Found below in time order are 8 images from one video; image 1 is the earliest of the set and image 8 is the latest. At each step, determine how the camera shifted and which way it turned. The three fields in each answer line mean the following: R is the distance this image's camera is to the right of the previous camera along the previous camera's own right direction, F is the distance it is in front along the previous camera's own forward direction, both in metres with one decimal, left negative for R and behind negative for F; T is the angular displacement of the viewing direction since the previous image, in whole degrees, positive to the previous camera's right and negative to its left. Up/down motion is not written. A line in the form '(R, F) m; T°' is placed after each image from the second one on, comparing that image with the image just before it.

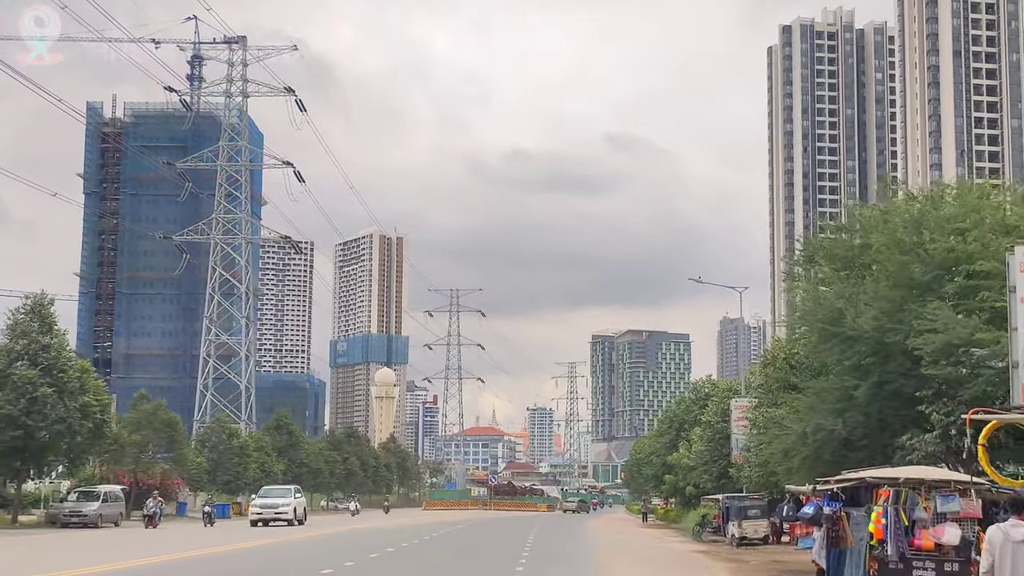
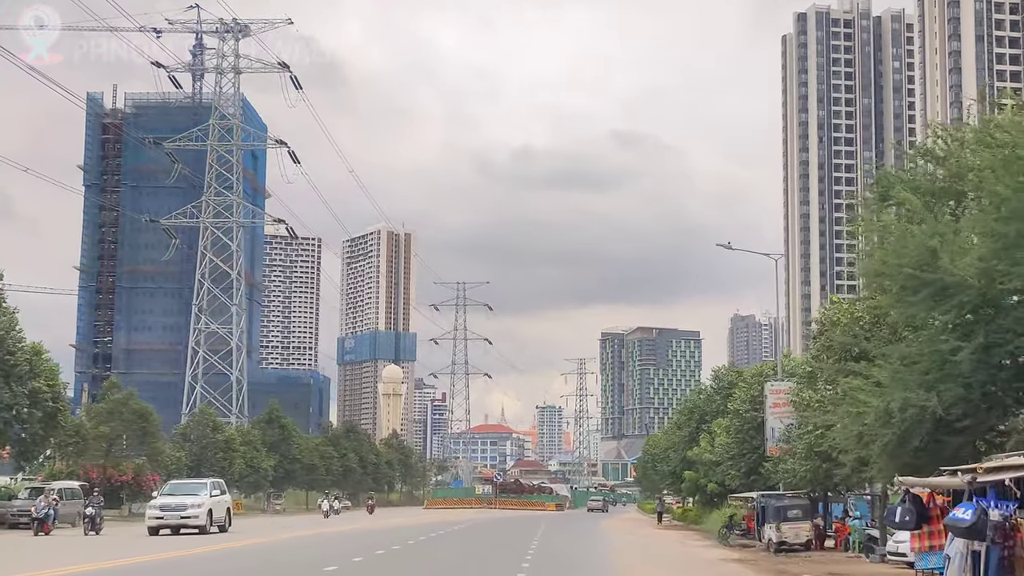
(+0.2, +3.3) m; 0°
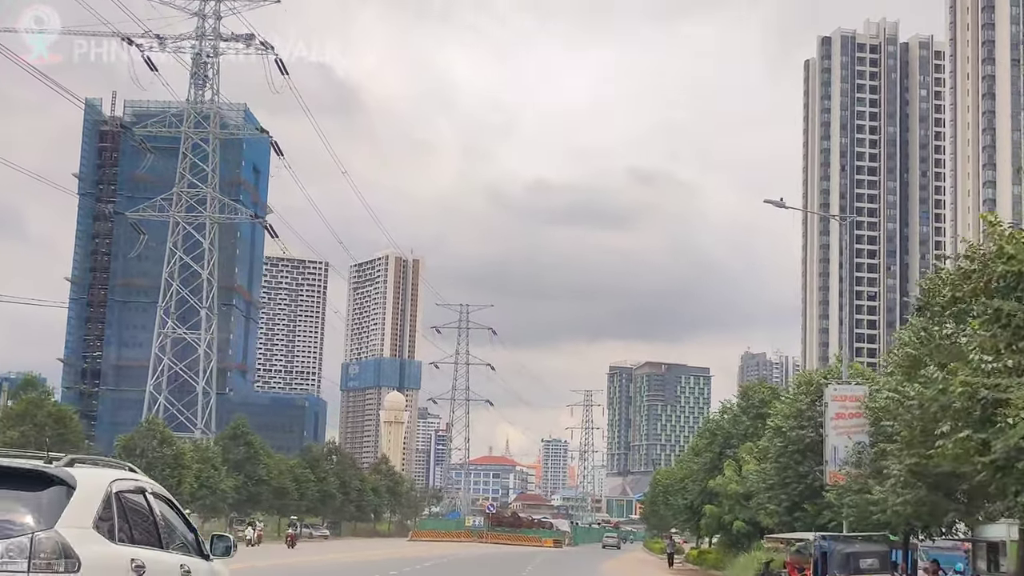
(+0.5, +5.5) m; -1°
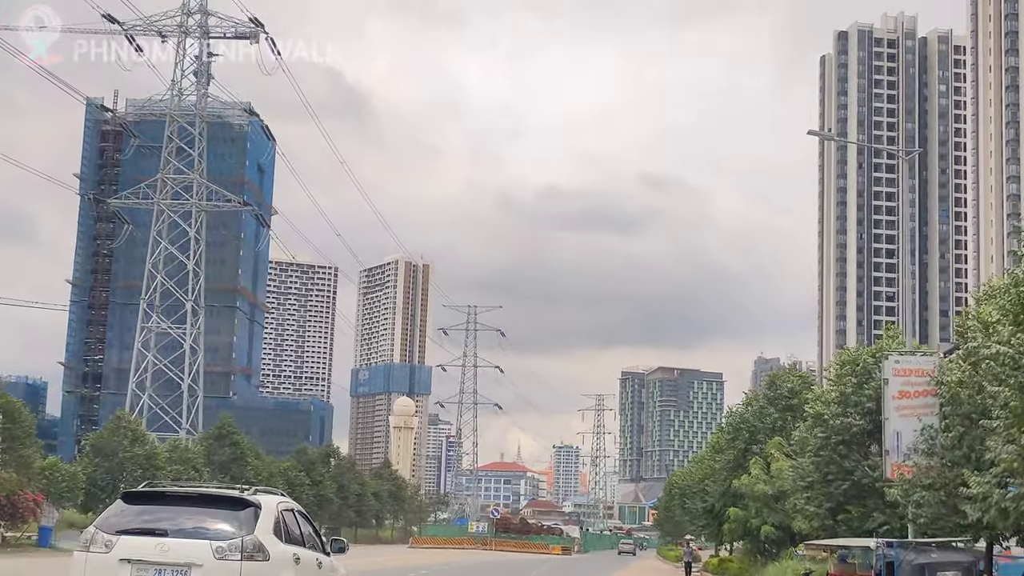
(+0.3, +3.1) m; -1°
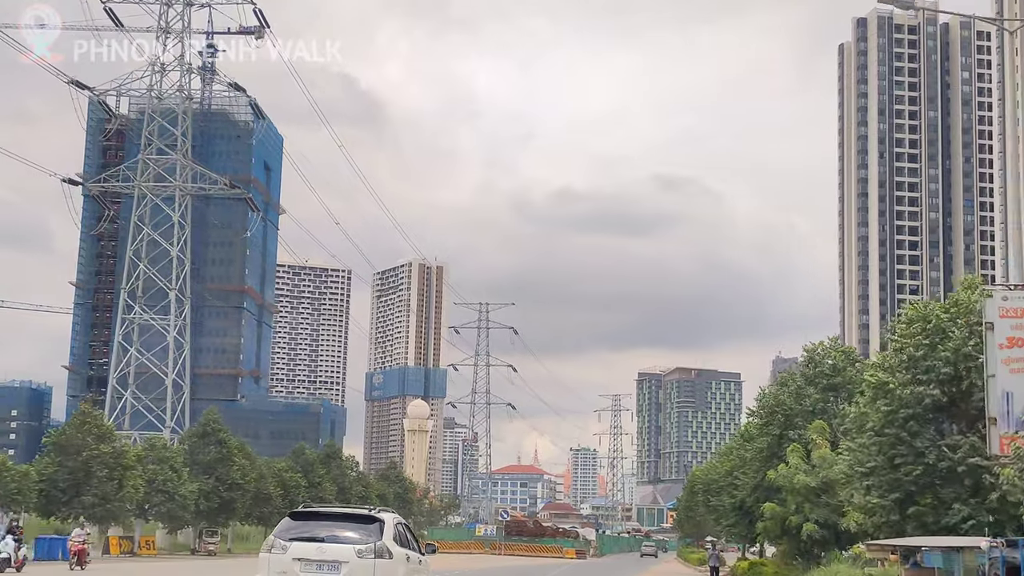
(+0.4, +3.4) m; -1°
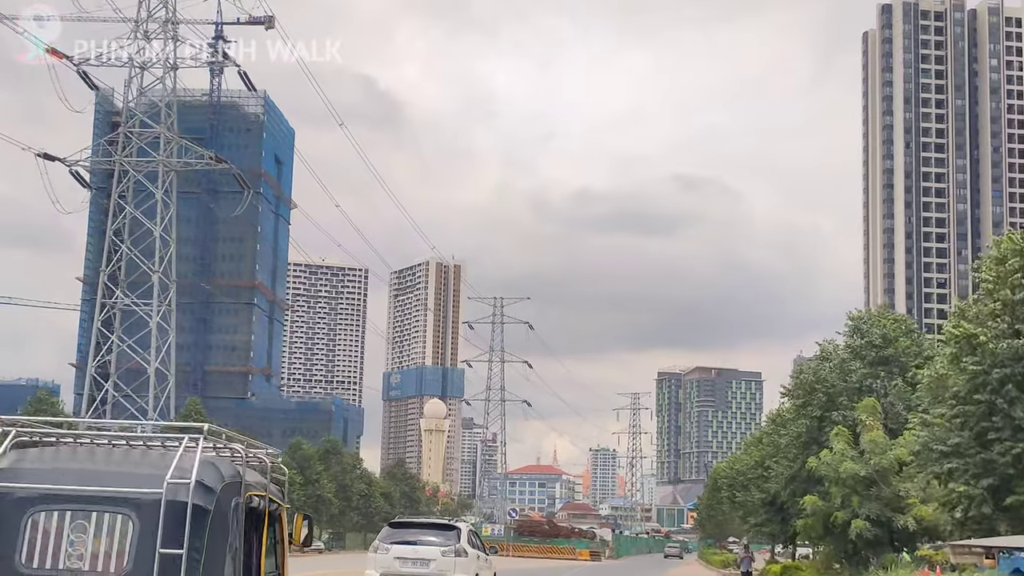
(+0.5, +3.2) m; -1°
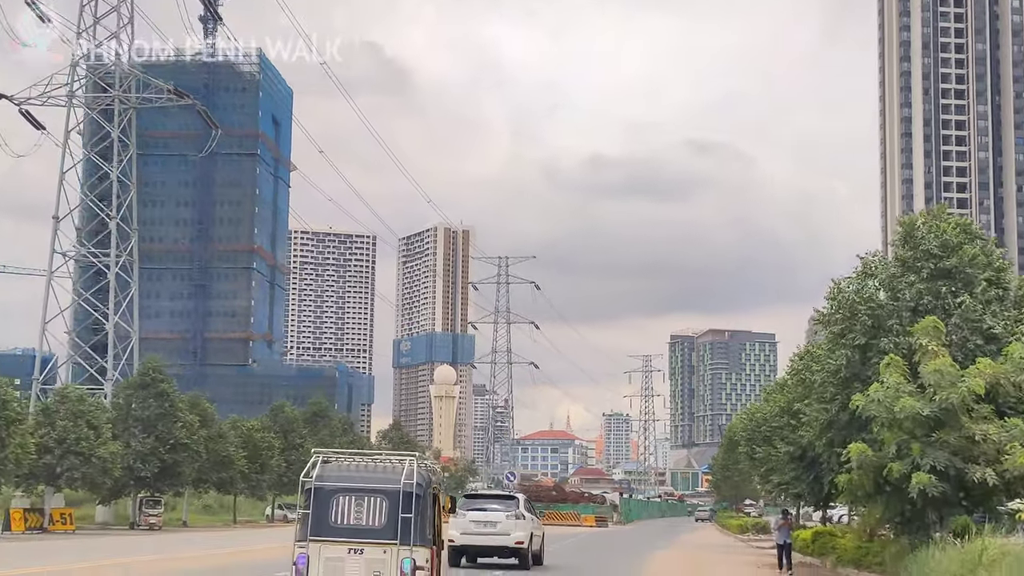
(+0.6, +3.8) m; -1°
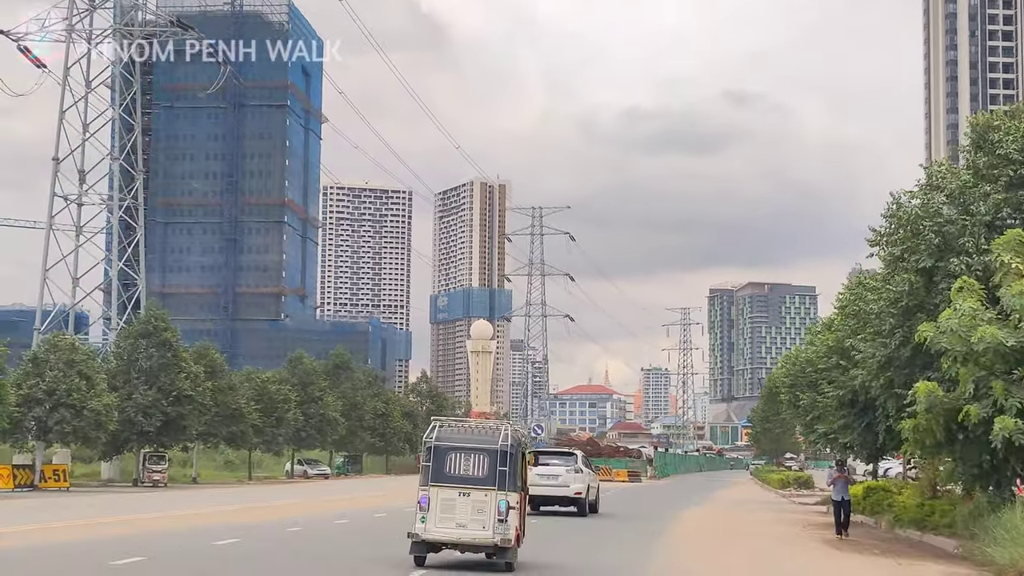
(+0.5, +2.2) m; -2°
